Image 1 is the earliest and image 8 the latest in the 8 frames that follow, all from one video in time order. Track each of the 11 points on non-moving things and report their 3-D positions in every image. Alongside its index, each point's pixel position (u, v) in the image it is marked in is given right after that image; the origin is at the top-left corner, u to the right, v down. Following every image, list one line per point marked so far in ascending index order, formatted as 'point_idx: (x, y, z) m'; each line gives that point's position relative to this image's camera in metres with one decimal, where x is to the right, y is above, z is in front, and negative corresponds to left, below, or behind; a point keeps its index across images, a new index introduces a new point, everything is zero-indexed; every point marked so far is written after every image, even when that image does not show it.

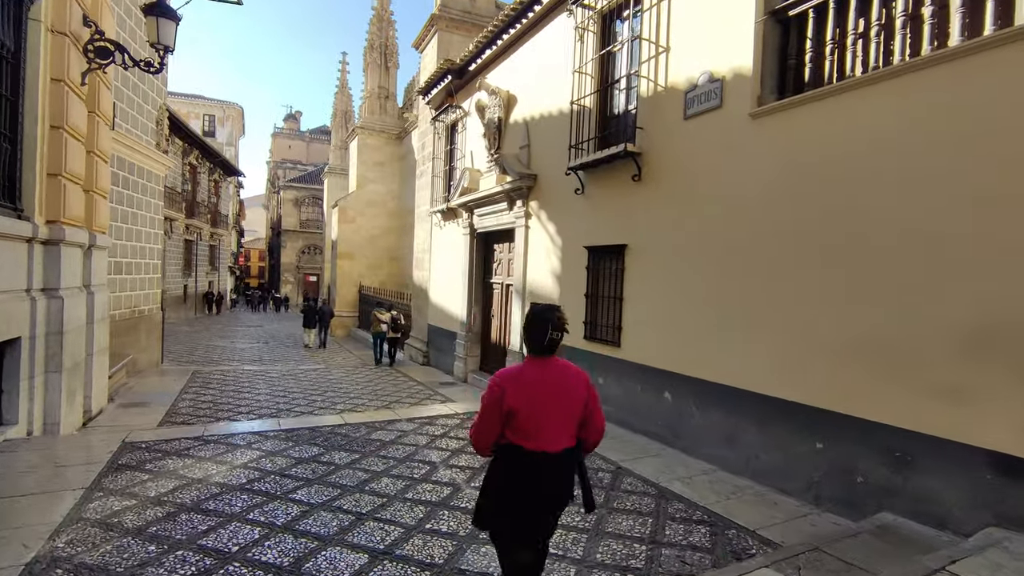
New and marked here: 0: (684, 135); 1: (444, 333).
0: (+1.7, +1.5, +5.2) m
1: (-1.5, -1.0, +11.3) m
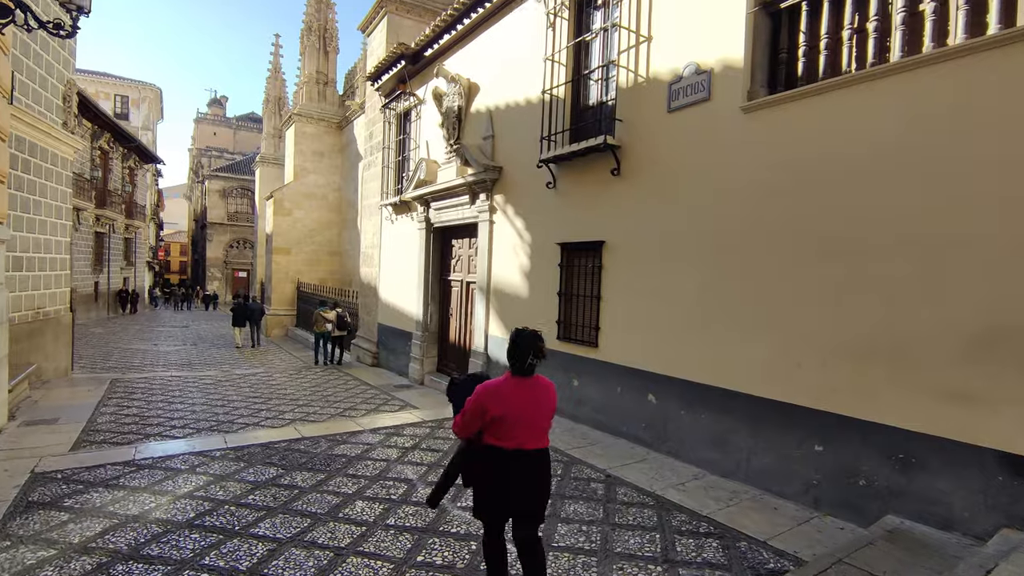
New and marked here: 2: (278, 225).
0: (+1.5, +1.5, +5.0) m
1: (-2.4, -0.9, +10.7) m
2: (-8.8, +2.4, +19.5) m
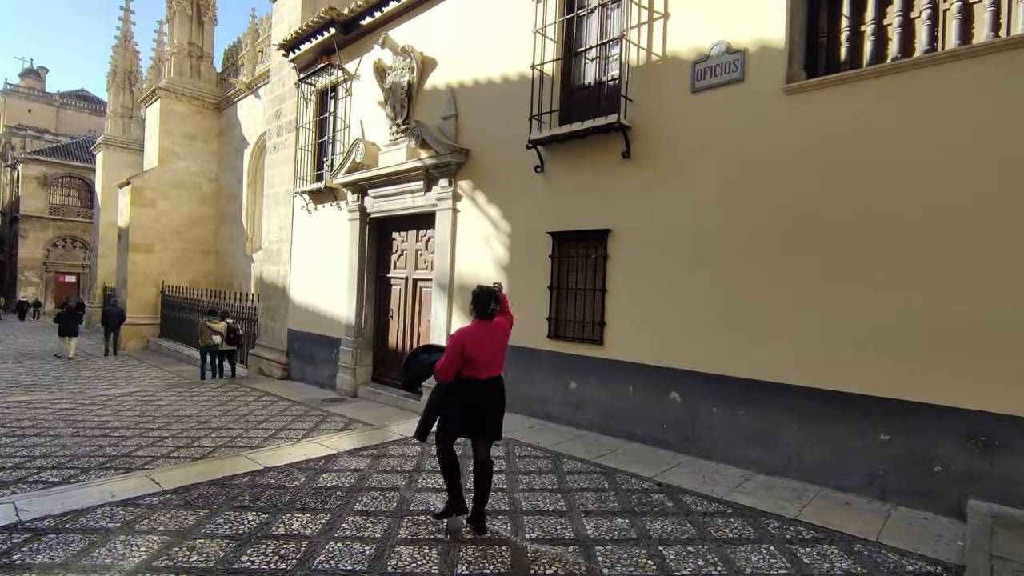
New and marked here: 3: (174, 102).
0: (+1.7, +1.6, +4.8) m
1: (-3.5, -0.9, +9.3) m
2: (-11.9, +2.2, +16.4) m
3: (-11.4, +6.3, +17.5) m
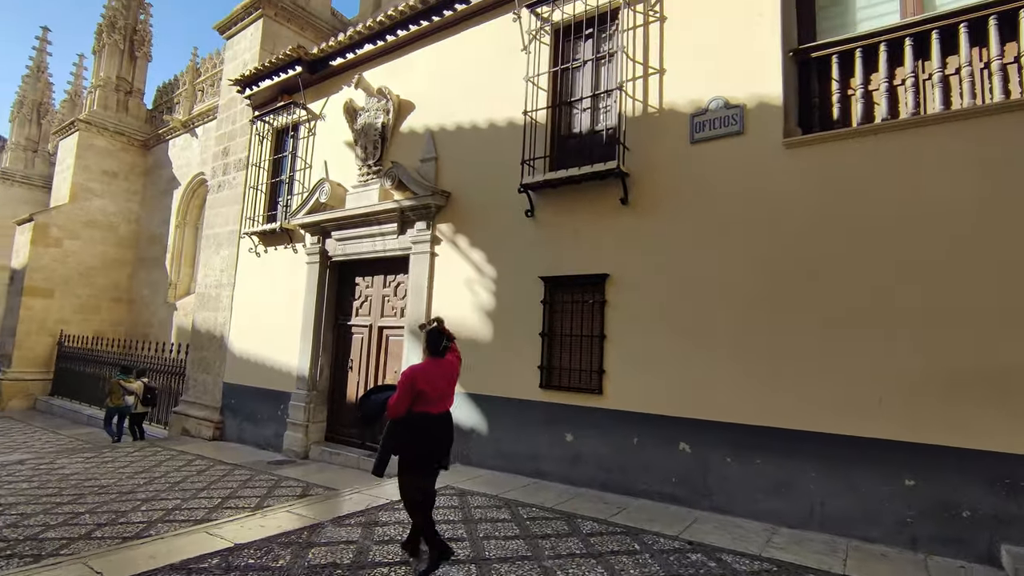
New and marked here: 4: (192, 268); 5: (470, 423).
0: (+1.7, +1.2, +4.9) m
1: (-4.0, -1.7, +8.4) m
2: (-13.3, +0.9, +14.6) m
3: (-13.0, +4.7, +16.2) m
4: (-9.5, +0.6, +15.3) m
5: (-0.5, -1.6, +6.0) m
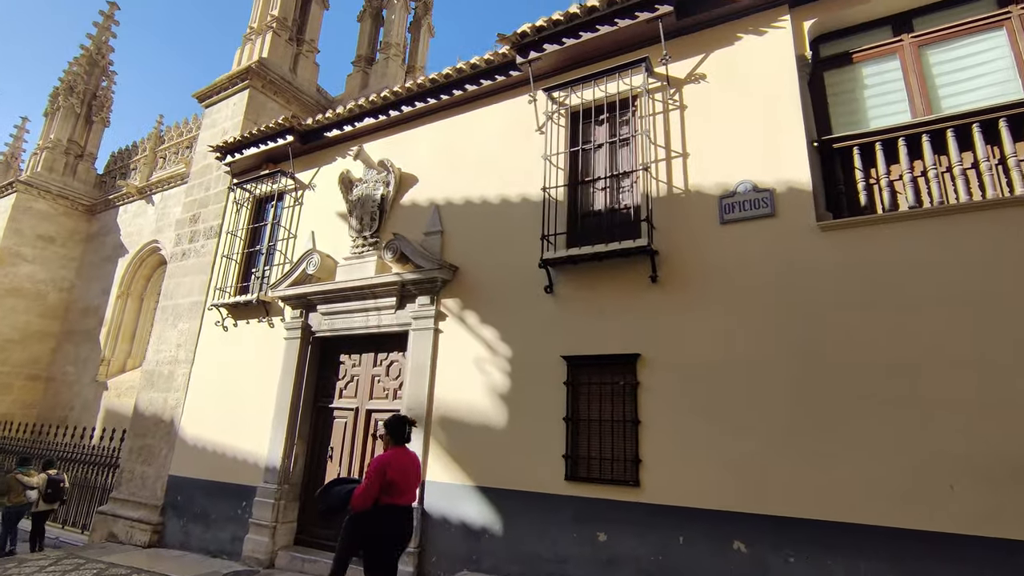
0: (+2.0, +0.5, +4.9) m
1: (-4.1, -2.8, +7.3) m
2: (-14.0, -1.0, +12.8) m
3: (-13.8, +2.6, +15.0) m
4: (-10.2, -1.4, +13.9) m
5: (-0.3, -2.4, +5.3) m
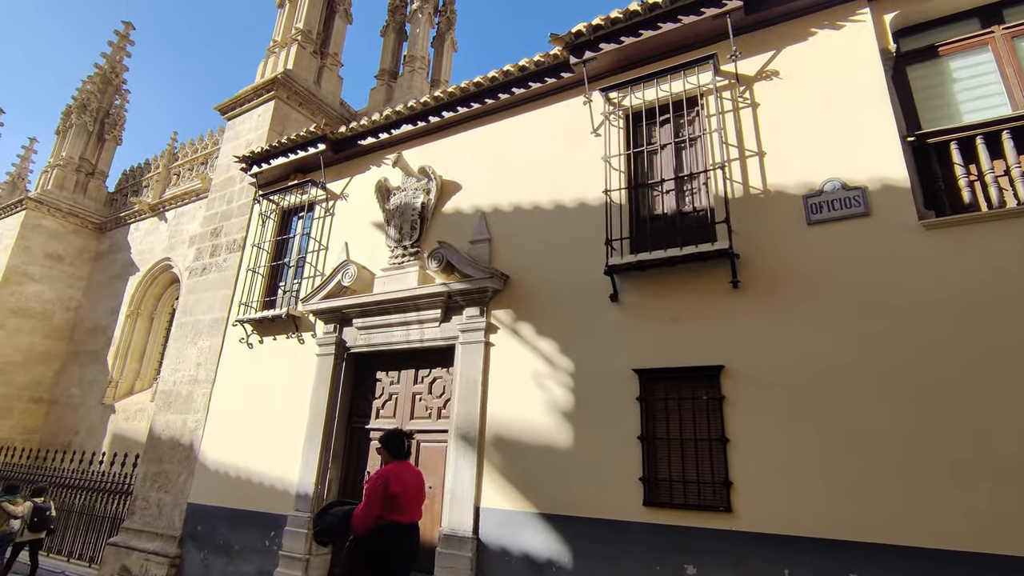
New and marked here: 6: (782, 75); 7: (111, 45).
0: (+2.6, +0.4, +4.6) m
1: (-3.5, -3.0, +6.8) m
2: (-13.4, -1.5, +12.3) m
3: (-13.2, +2.0, +14.6) m
4: (-9.6, -1.9, +13.4) m
5: (+0.3, -2.5, +4.8) m
6: (+2.7, +2.1, +5.1) m
7: (-13.6, +8.2, +17.6) m
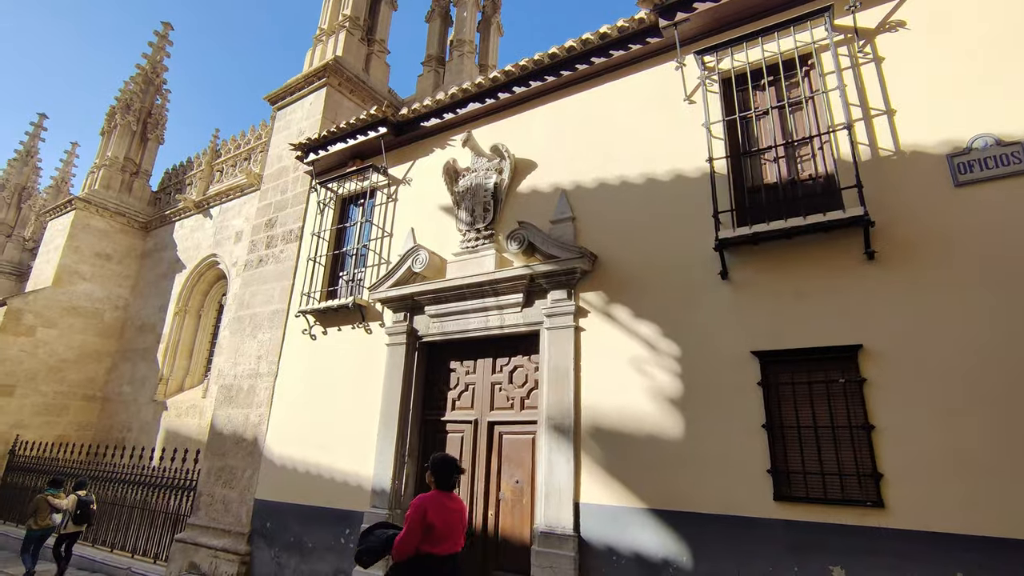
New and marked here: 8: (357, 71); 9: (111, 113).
0: (+3.5, +0.6, +4.1) m
1: (-2.5, -2.9, +6.5) m
2: (-12.2, -1.4, +12.4) m
3: (-12.0, +2.1, +14.8) m
4: (-8.4, -1.8, +13.4) m
5: (+1.3, -2.2, +4.4) m
6: (+3.5, +2.3, +4.6) m
7: (-12.3, +8.3, +17.7) m
8: (-3.0, +4.2, +9.9) m
9: (-12.6, +5.5, +16.3) m
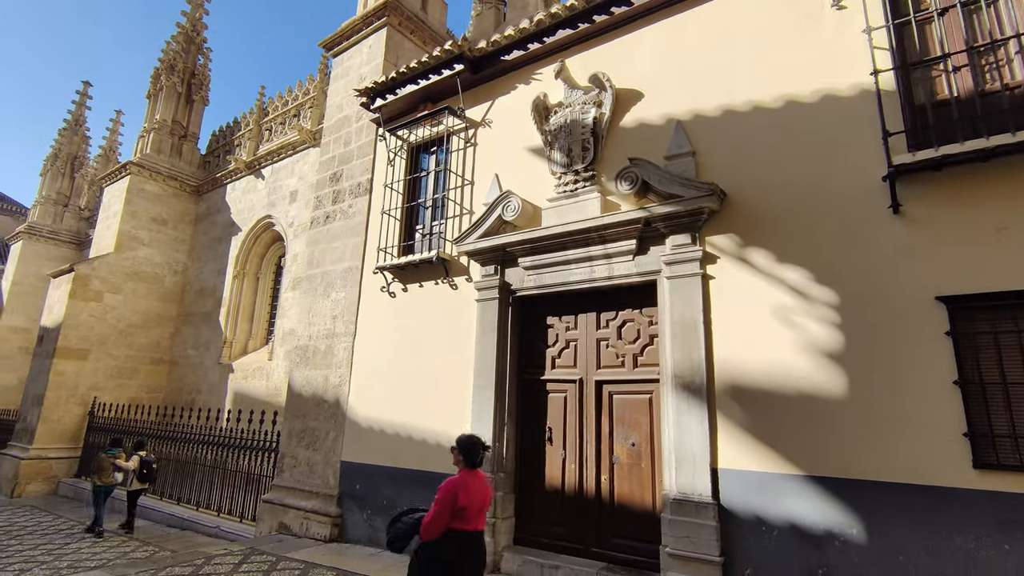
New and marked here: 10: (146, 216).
0: (+4.5, +1.1, +3.2) m
1: (-1.2, -2.3, +6.3) m
2: (-10.6, -0.6, +12.6) m
3: (-10.4, +3.0, +14.7) m
4: (-6.8, -0.9, +13.4) m
5: (+2.3, -1.8, +3.9) m
6: (+4.5, +2.9, +3.7) m
7: (-10.7, +9.5, +17.2) m
8: (-1.7, +4.9, +9.2) m
9: (-11.0, +6.6, +15.9) m
10: (-10.3, +2.0, +14.5) m
